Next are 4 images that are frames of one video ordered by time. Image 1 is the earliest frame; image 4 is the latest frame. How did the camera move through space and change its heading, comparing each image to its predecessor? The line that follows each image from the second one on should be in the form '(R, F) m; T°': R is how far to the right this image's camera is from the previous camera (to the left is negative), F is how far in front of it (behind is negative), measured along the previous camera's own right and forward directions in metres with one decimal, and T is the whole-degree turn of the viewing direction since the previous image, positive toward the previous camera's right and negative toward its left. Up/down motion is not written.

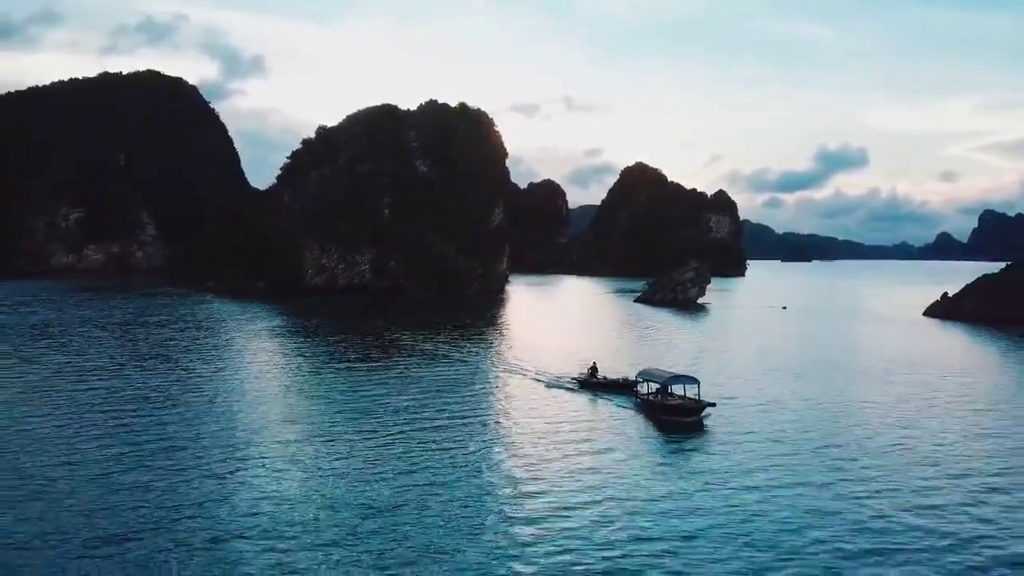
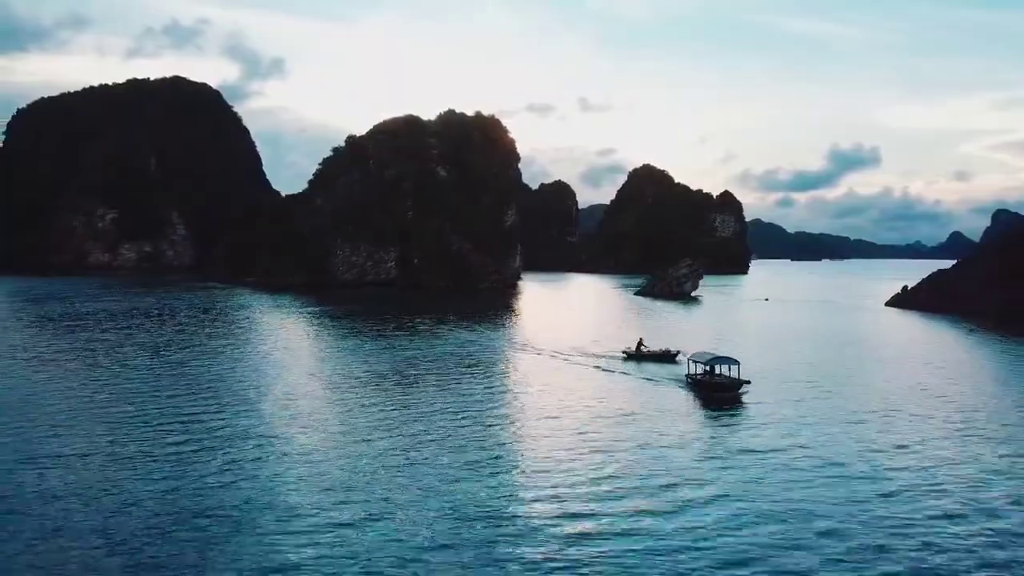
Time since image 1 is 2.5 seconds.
(+0.1, -4.4) m; -1°
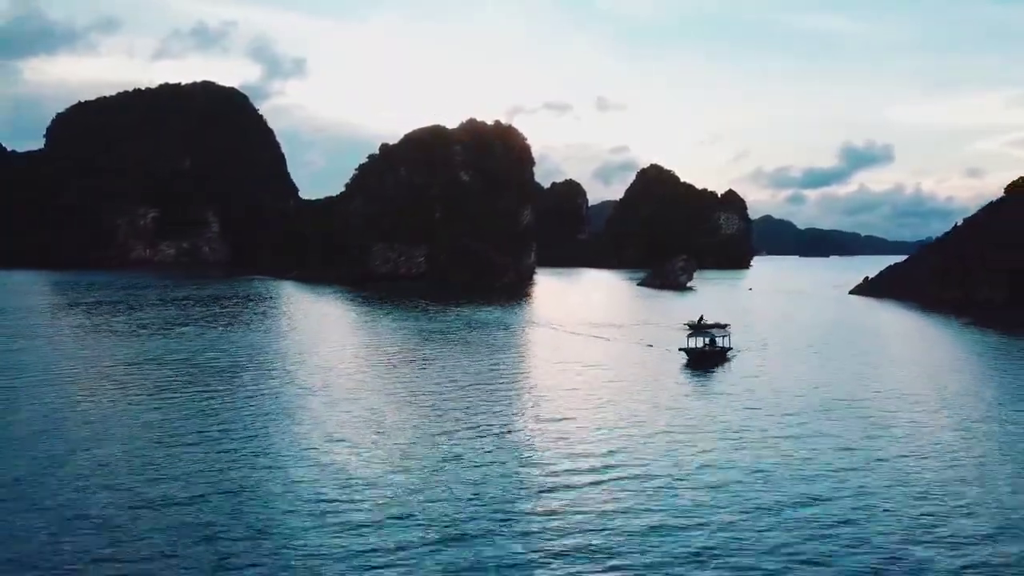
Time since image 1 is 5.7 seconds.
(-0.2, -6.0) m; -1°
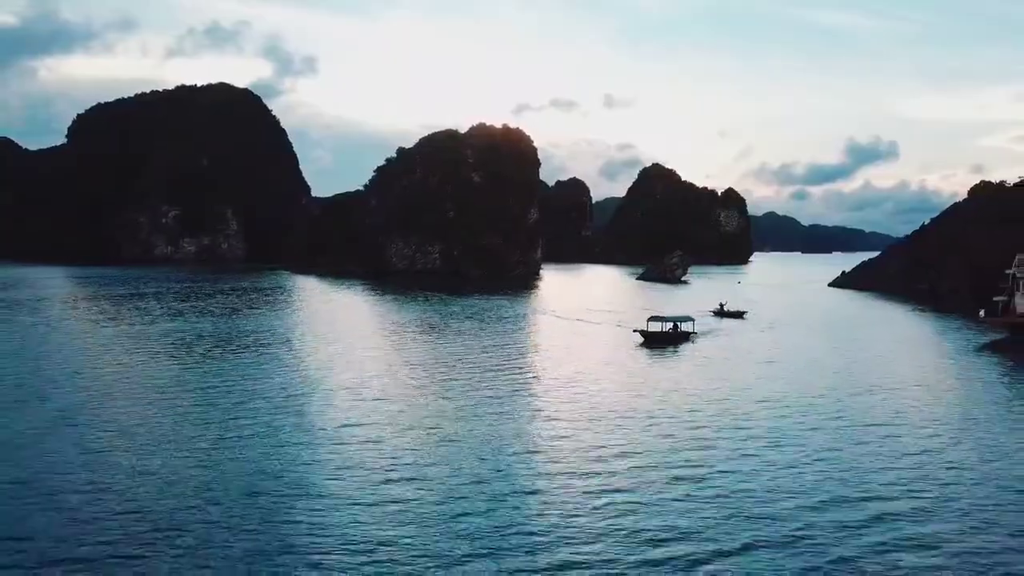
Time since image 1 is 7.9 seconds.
(-0.2, -4.0) m; 0°
